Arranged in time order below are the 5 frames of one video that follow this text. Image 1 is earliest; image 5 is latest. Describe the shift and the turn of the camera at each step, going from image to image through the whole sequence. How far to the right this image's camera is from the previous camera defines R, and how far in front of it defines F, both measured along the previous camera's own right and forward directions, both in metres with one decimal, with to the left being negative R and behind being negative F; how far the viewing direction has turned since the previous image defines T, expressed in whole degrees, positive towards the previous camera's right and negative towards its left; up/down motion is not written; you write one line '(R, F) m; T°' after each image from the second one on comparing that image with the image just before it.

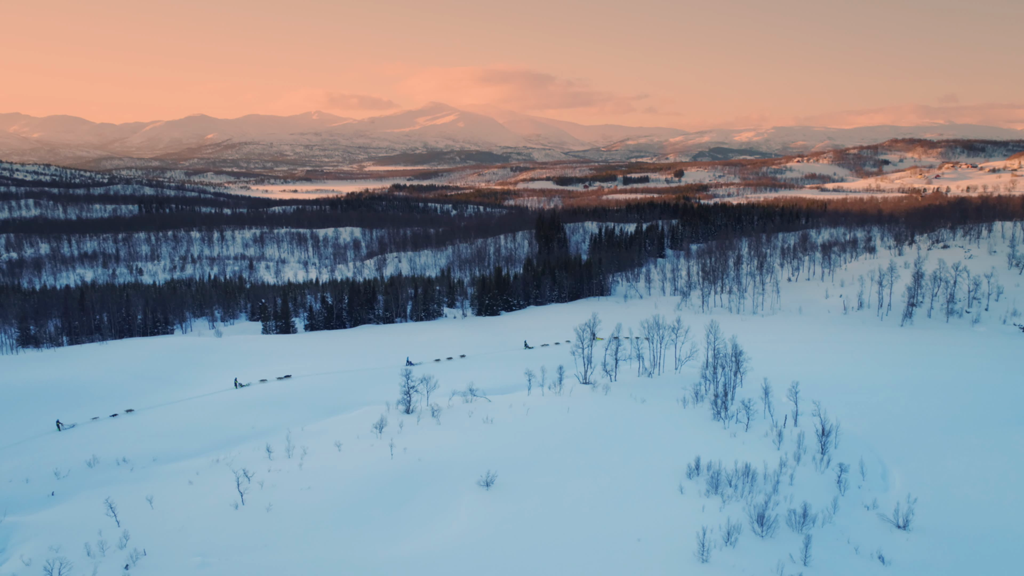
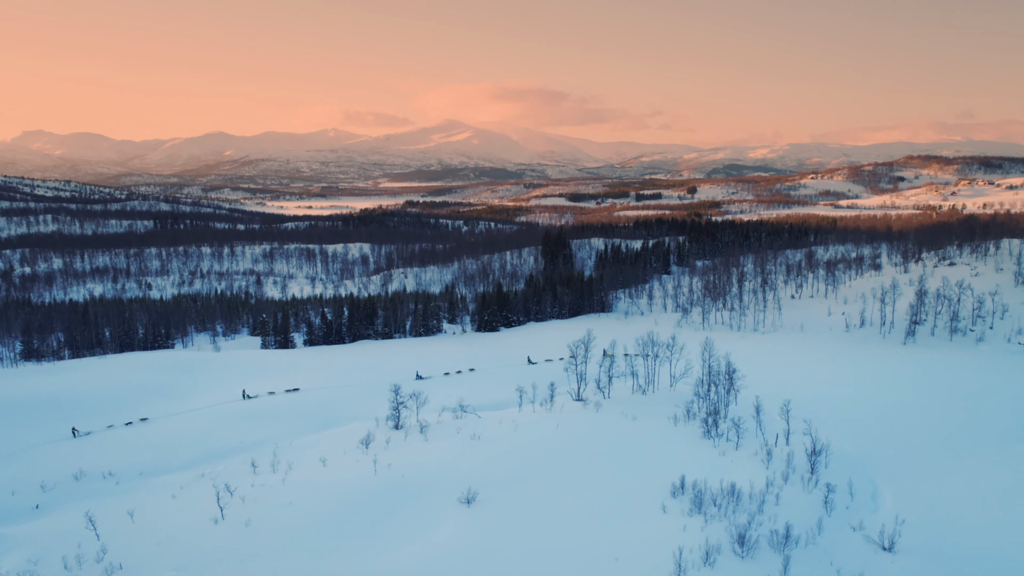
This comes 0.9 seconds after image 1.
(+1.1, -0.1) m; -1°
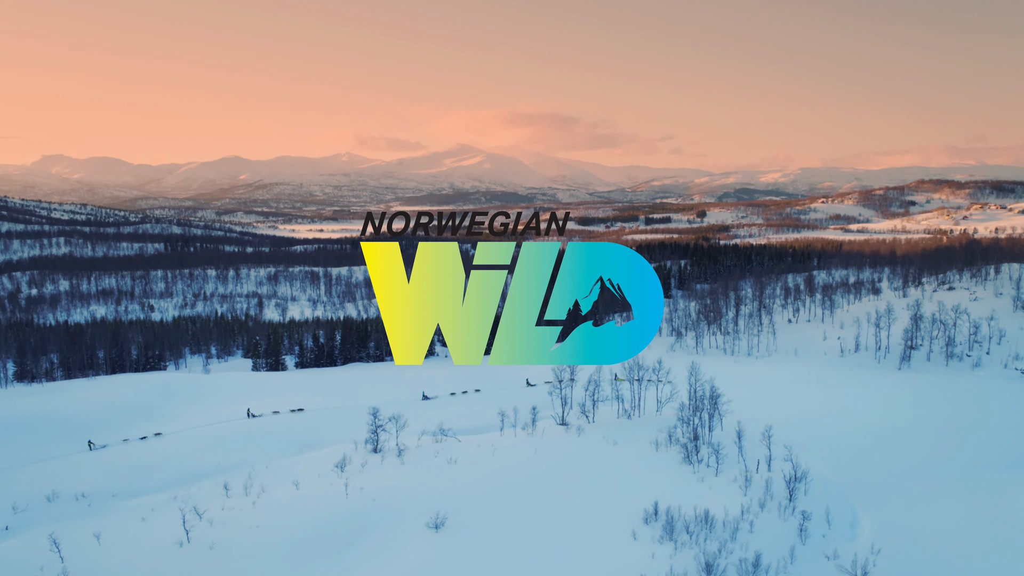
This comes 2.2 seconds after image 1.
(+1.5, -0.2) m; -1°
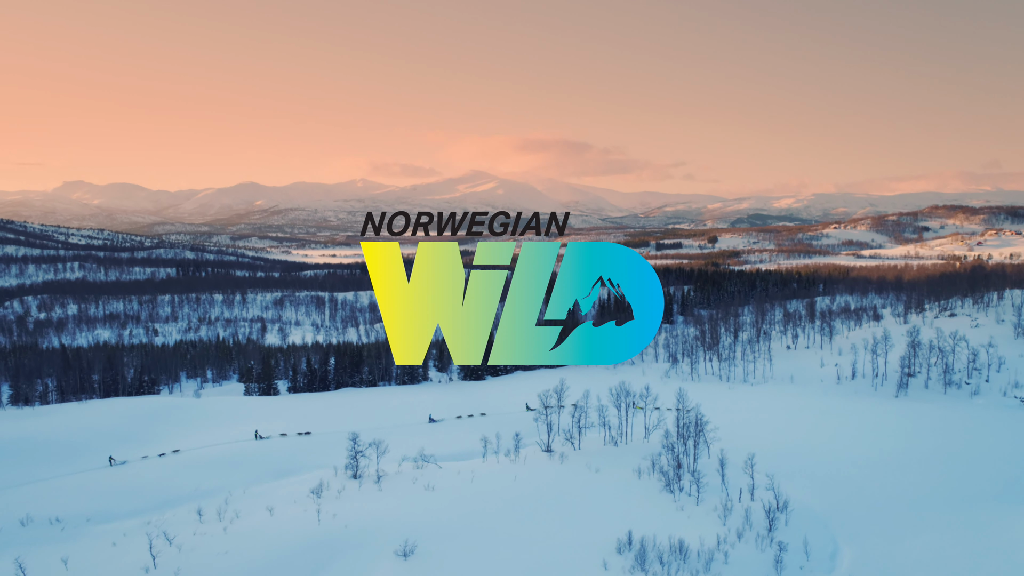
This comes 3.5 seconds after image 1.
(+1.5, -0.2) m; -1°
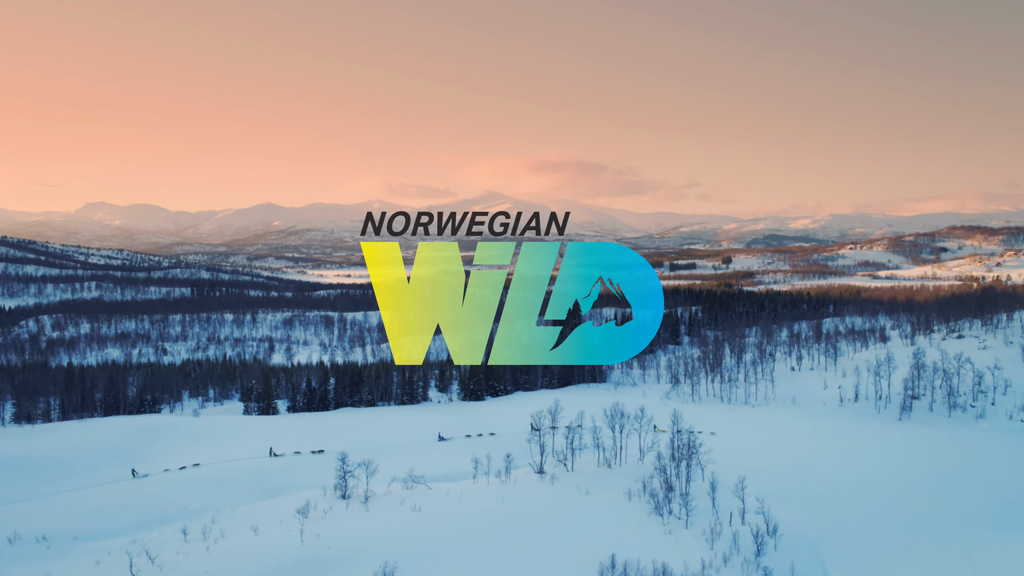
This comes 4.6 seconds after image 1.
(+1.2, -0.2) m; -1°
